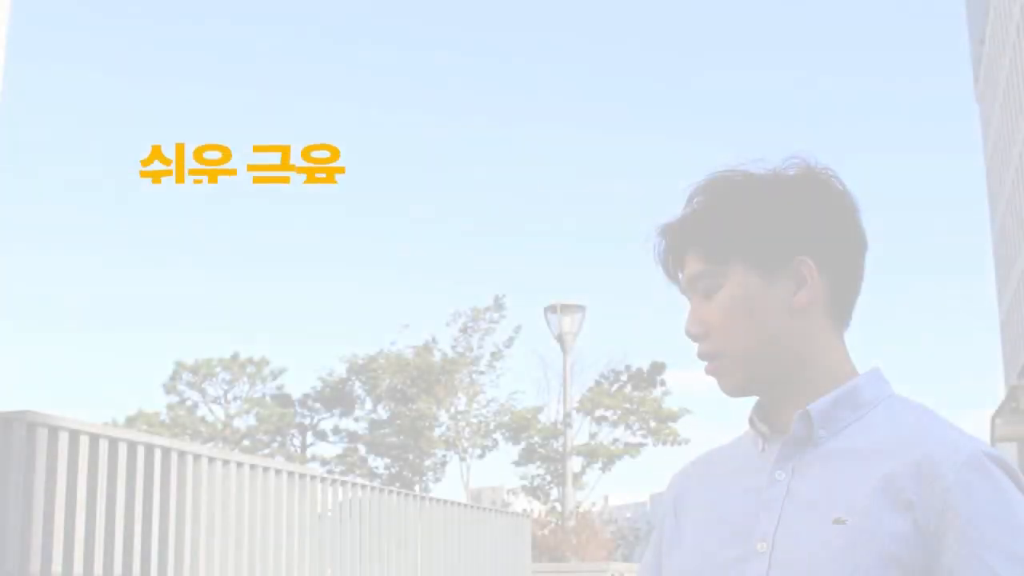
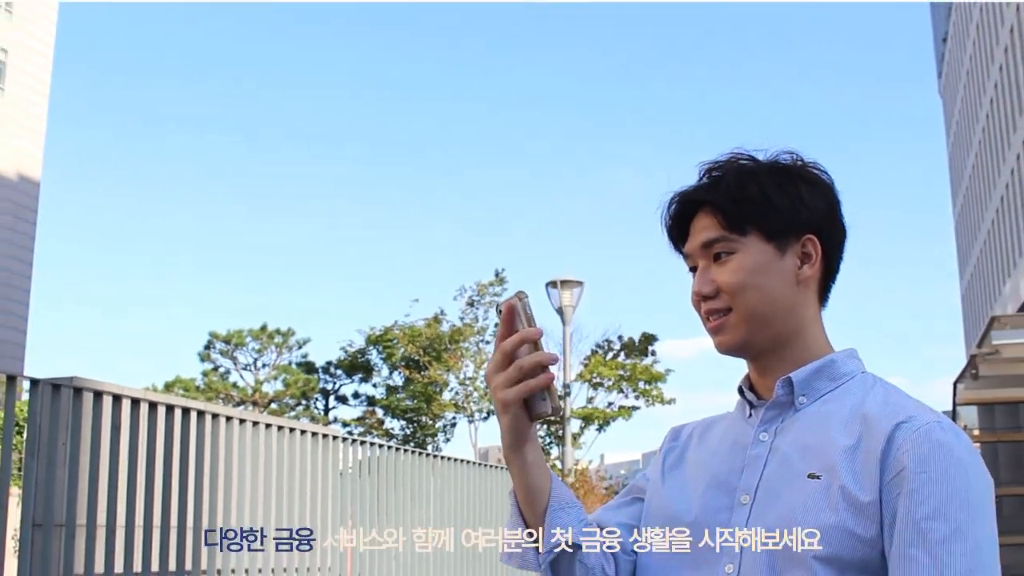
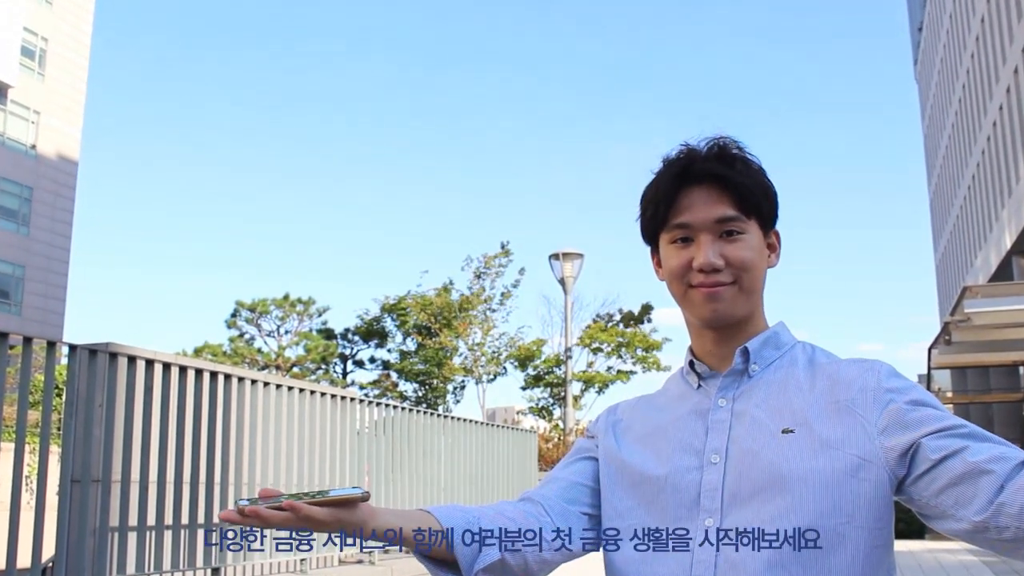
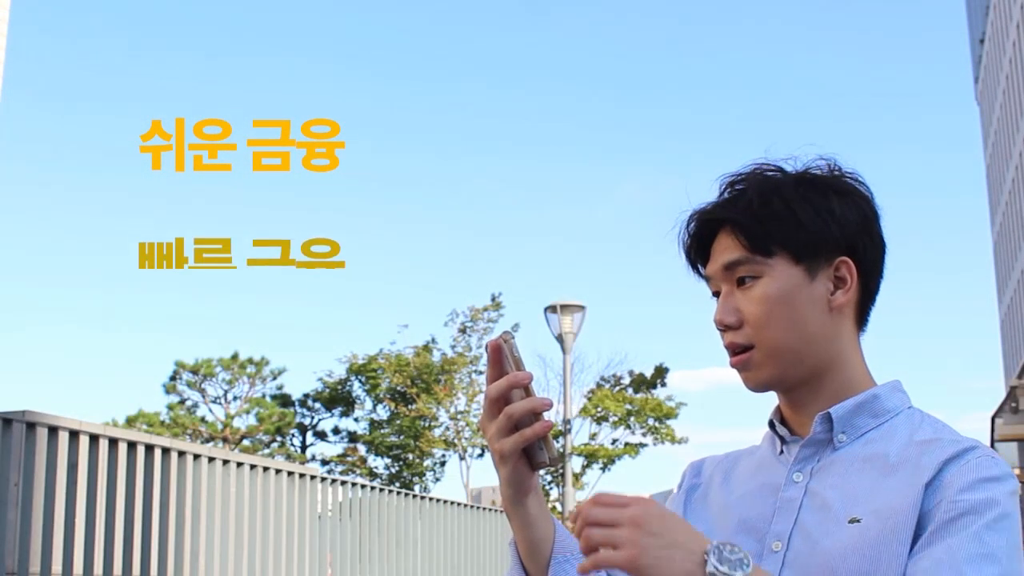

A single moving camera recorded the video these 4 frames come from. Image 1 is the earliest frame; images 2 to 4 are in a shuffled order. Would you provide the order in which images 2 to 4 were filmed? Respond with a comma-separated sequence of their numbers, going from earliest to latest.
4, 2, 3
